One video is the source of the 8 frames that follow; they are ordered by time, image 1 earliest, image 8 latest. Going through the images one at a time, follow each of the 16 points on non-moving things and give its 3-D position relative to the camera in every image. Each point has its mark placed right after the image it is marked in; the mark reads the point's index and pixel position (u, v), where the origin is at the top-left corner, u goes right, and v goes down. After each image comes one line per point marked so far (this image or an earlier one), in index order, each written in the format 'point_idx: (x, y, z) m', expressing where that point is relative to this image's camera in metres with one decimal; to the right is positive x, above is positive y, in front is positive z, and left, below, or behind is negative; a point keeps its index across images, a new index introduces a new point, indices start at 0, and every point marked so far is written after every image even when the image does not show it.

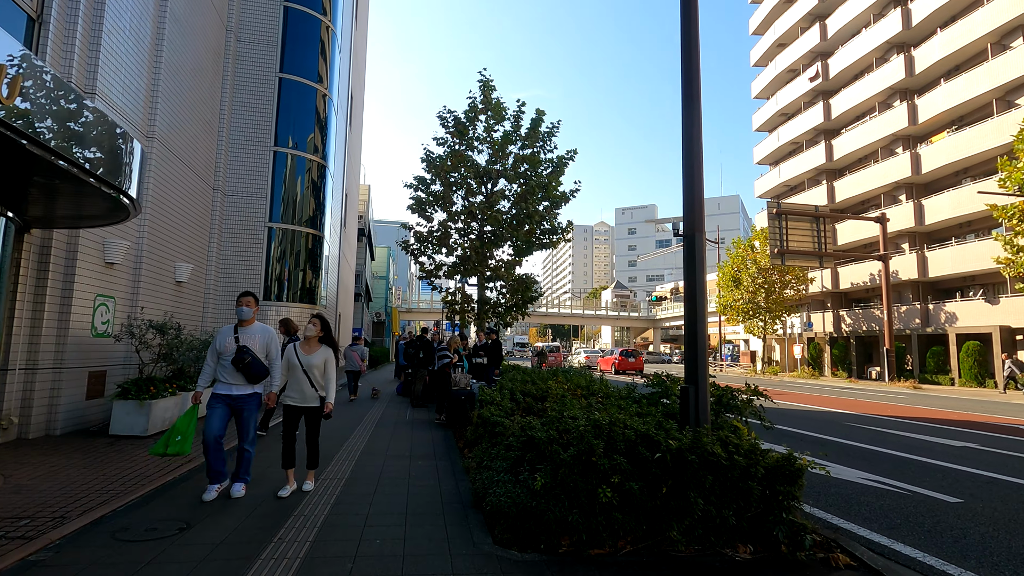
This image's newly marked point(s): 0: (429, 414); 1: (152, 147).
0: (-1.8, -2.8, +12.0) m
1: (-6.7, +2.6, +9.9) m
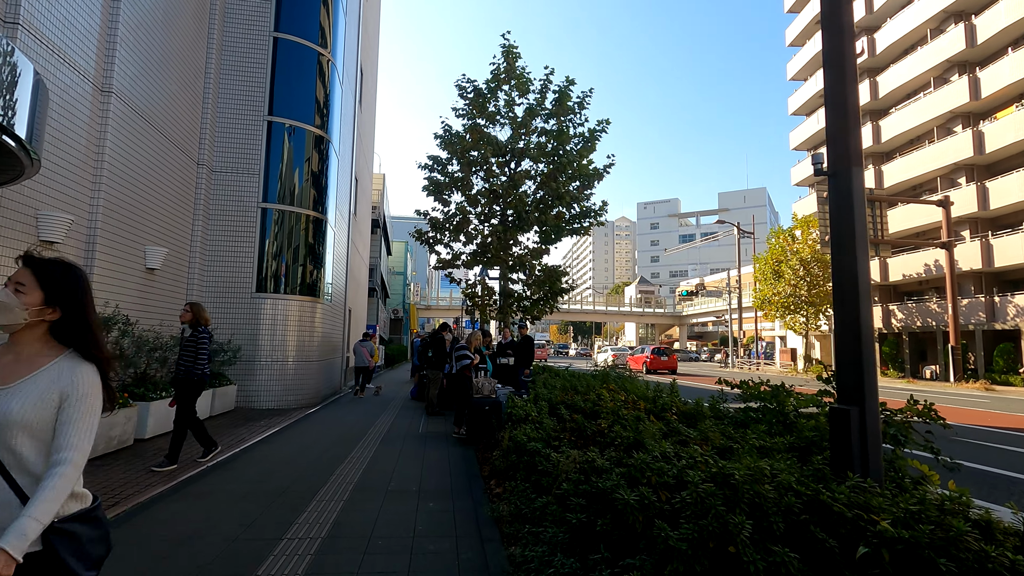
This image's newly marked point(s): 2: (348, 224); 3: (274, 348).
0: (-1.2, -2.6, +10.1) m
1: (-6.1, +2.8, +8.2) m
2: (-5.7, +2.2, +18.4) m
3: (-5.2, -1.3, +11.7) m
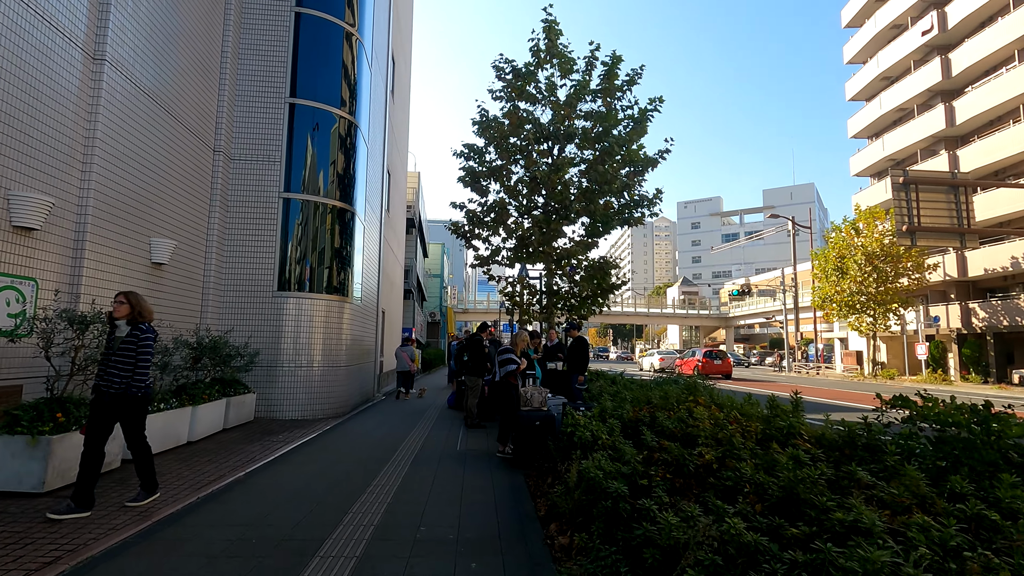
0: (-0.4, -2.5, +8.7) m
1: (-5.5, +2.9, +7.2) m
2: (-4.3, +2.2, +17.4) m
3: (-4.3, -1.3, +10.6) m
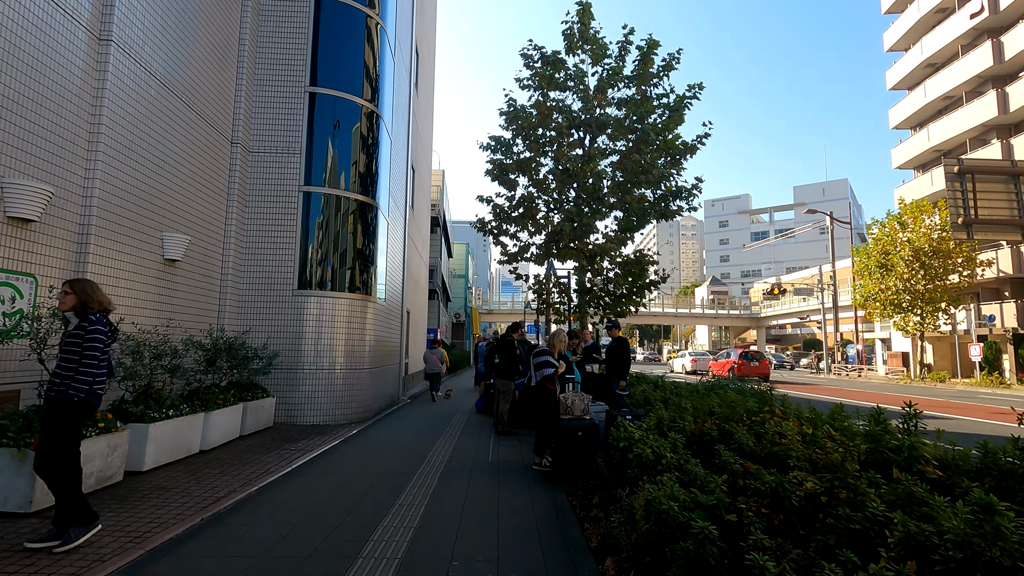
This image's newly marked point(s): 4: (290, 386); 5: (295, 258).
0: (+0.2, -2.4, +8.0) m
1: (-5.0, +2.9, +6.7) m
2: (-3.4, +2.3, +16.8) m
3: (-3.6, -1.2, +10.1) m
4: (-4.1, -1.8, +9.9) m
5: (-4.1, +0.5, +10.2) m
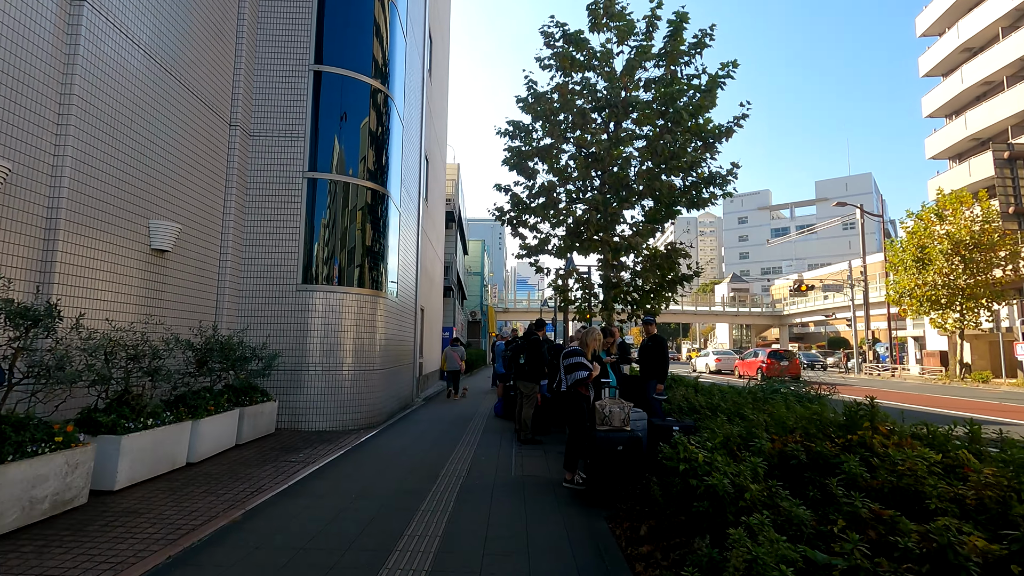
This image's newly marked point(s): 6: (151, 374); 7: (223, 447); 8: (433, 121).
0: (+0.5, -2.3, +7.1) m
1: (-4.7, +3.0, +6.0) m
2: (-2.8, +2.4, +16.0) m
3: (-3.2, -1.1, +9.3) m
4: (-3.7, -1.7, +9.1) m
5: (-3.7, +0.6, +9.4) m
6: (-3.8, -0.9, +5.6) m
7: (-3.7, -2.0, +6.8) m
8: (-2.7, +5.6, +18.1) m
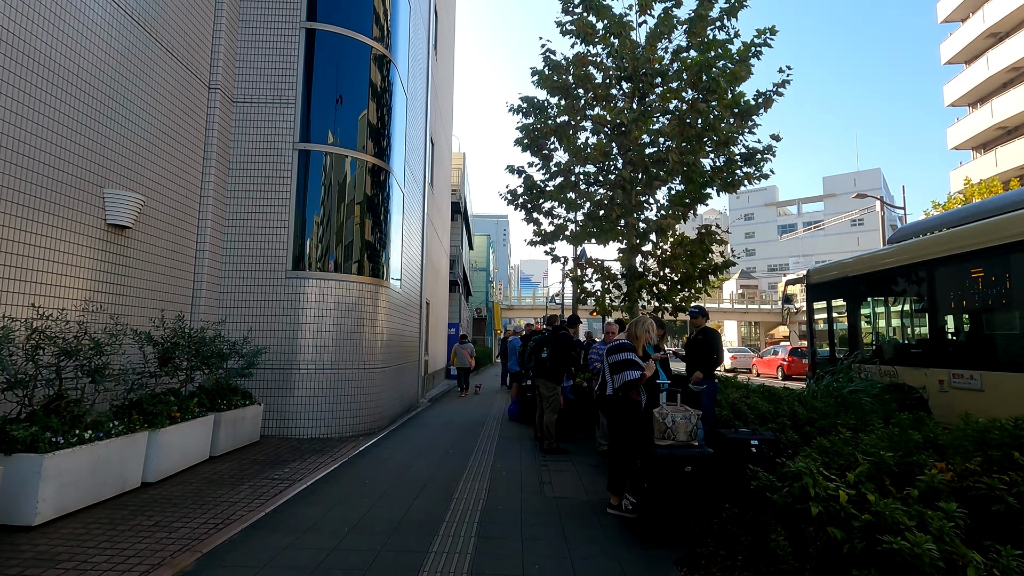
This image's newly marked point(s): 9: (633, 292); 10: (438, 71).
0: (+0.8, -2.1, +5.9) m
1: (-4.5, +3.2, +4.8) m
2: (-2.5, +2.6, +14.8) m
3: (-2.9, -0.9, +8.1) m
4: (-3.4, -1.5, +8.0) m
5: (-3.4, +0.8, +8.2) m
6: (-3.5, -0.7, +4.5) m
7: (-3.4, -1.8, +5.7) m
8: (-2.3, +5.8, +16.9) m
9: (+2.6, -0.1, +11.5) m
10: (-2.3, +6.7, +16.4) m
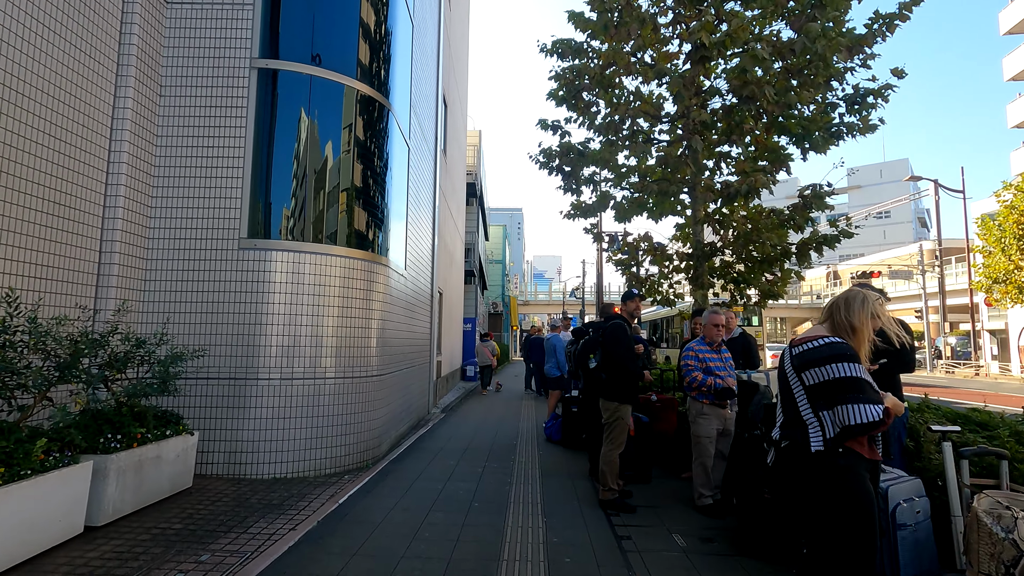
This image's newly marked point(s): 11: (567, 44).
0: (+1.3, -1.8, +3.4) m
1: (-4.0, +3.4, +2.4) m
2: (-1.8, +2.9, +12.4) m
3: (-2.4, -0.7, +5.7) m
4: (-2.9, -1.2, +5.6) m
5: (-2.9, +1.1, +5.8) m
6: (-3.1, -0.5, +2.1) m
7: (-2.9, -1.6, +3.3) m
8: (-1.6, +6.1, +14.4) m
9: (+3.2, +0.2, +8.9) m
10: (-1.6, +7.0, +13.9) m
11: (+1.1, +4.8, +10.5) m
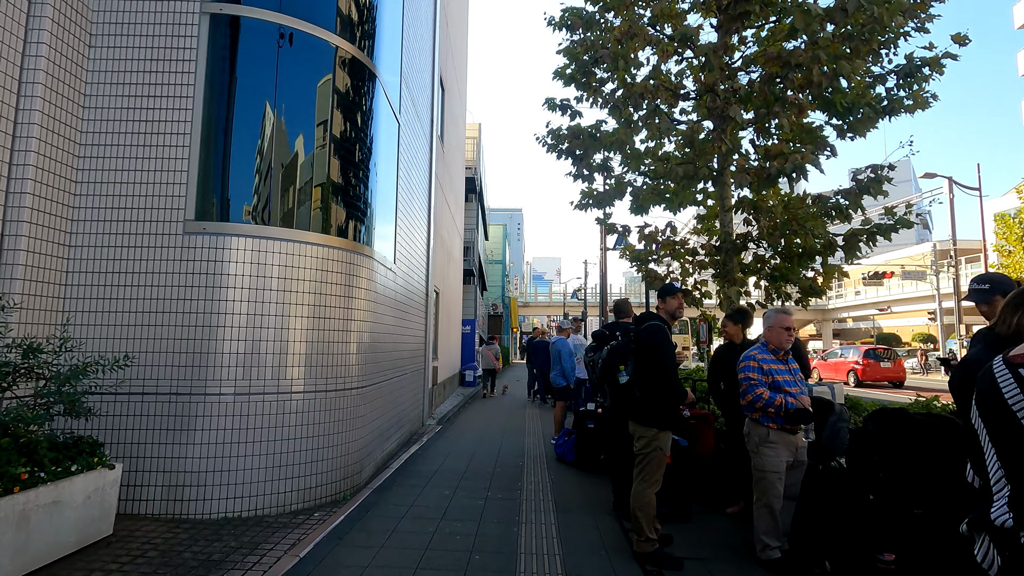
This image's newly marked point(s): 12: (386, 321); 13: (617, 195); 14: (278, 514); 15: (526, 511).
0: (+1.3, -1.8, +2.3) m
1: (-3.9, +3.5, +1.3) m
2: (-1.7, +2.9, +11.3) m
3: (-2.3, -0.6, +4.6) m
4: (-2.8, -1.2, +4.5) m
5: (-2.8, +1.2, +4.7) m
6: (-3.0, -0.4, +1.0) m
7: (-2.8, -1.5, +2.2) m
8: (-1.5, +6.2, +13.3) m
9: (+3.3, +0.3, +7.8) m
10: (-1.5, +7.0, +12.9) m
11: (+1.2, +4.9, +9.5) m
12: (-1.7, -0.4, +7.1) m
13: (+1.8, +1.6, +9.0) m
14: (-2.0, -1.9, +4.6) m
15: (+0.1, -2.1, +5.0) m
